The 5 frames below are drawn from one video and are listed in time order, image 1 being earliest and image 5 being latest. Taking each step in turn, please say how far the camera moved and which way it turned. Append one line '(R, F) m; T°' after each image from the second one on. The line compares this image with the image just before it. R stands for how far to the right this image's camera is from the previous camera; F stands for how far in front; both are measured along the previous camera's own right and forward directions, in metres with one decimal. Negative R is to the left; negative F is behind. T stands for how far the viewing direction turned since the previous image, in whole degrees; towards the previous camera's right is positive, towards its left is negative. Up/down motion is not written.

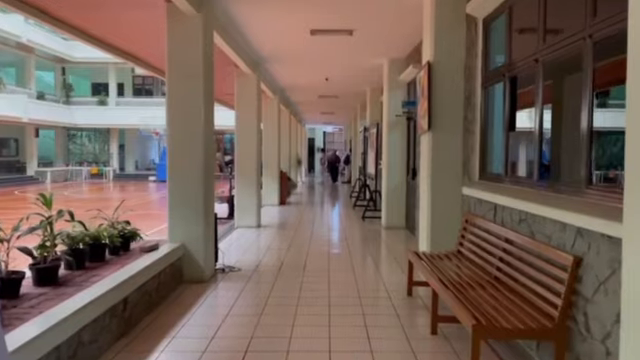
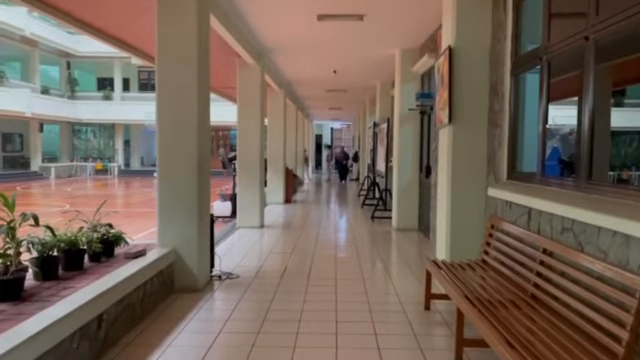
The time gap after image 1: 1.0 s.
(0.0, +0.5) m; -1°
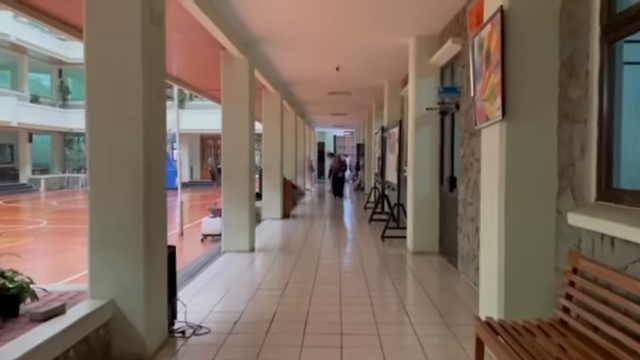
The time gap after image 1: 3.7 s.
(0.0, +1.3) m; 0°
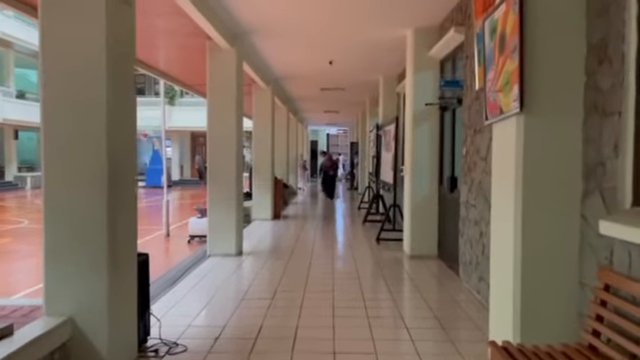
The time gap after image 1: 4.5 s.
(0.0, +0.4) m; +1°
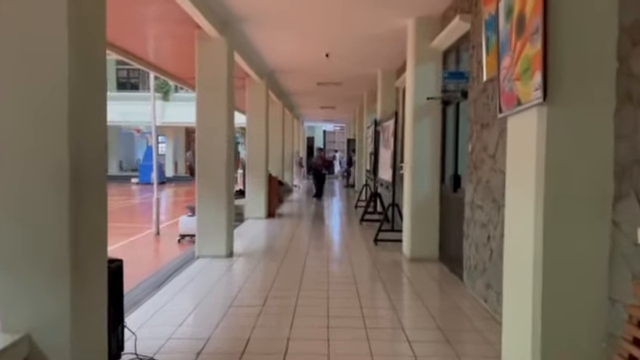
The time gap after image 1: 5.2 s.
(0.0, +0.3) m; 0°
